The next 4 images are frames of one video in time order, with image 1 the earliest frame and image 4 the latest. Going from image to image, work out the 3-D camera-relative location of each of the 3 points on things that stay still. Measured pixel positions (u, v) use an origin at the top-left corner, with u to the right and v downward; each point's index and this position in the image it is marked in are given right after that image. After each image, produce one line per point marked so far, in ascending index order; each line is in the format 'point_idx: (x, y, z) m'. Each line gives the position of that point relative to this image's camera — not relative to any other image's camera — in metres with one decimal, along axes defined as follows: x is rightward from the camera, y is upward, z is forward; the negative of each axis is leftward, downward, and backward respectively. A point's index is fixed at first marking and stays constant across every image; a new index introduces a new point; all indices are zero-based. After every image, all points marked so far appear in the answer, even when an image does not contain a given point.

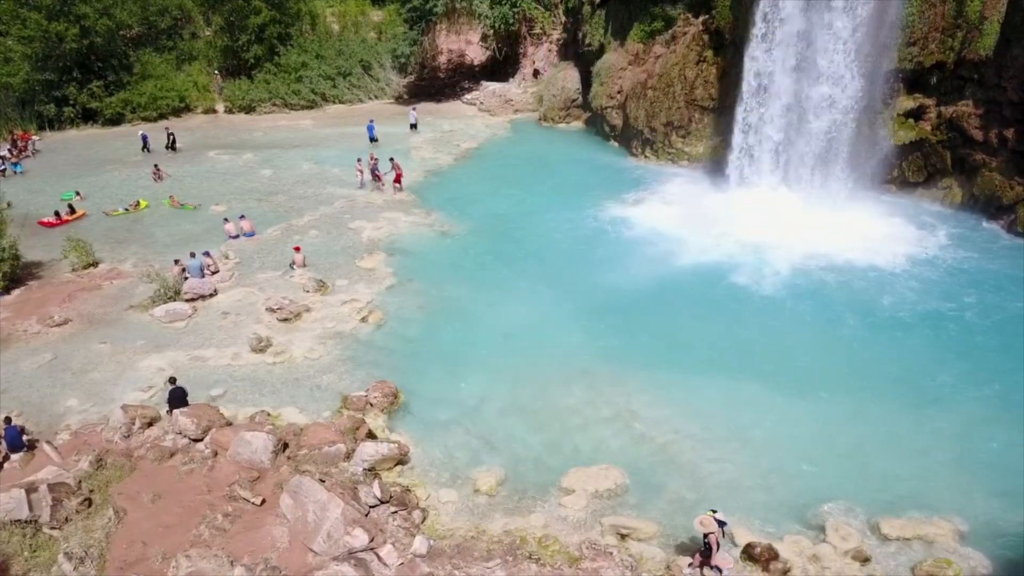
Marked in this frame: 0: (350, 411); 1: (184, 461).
0: (-3.7, -2.8, +16.4) m
1: (-6.7, -3.6, +14.8) m
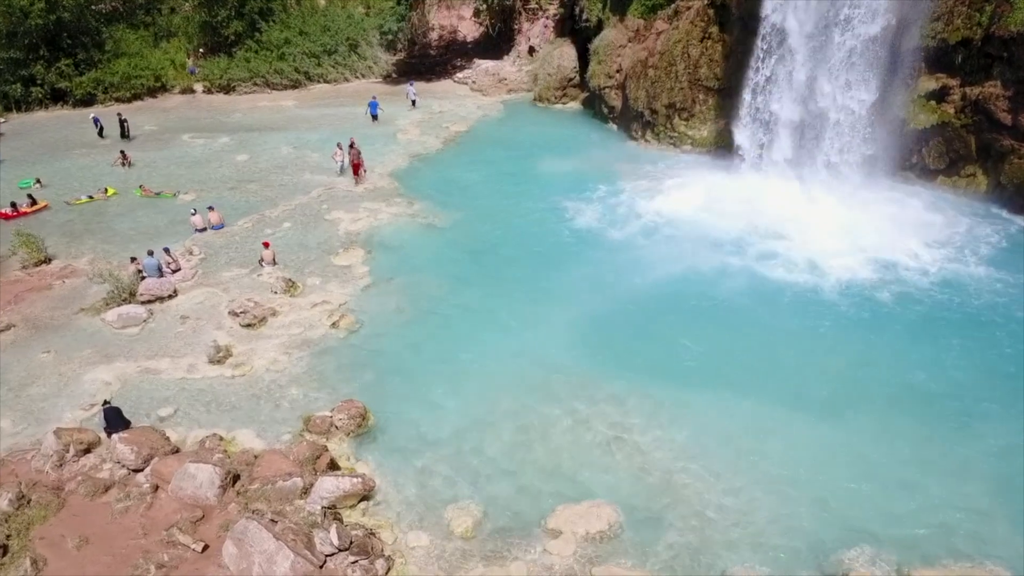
0: (-4.1, -3.0, +14.7) m
1: (-7.1, -3.8, +13.1) m
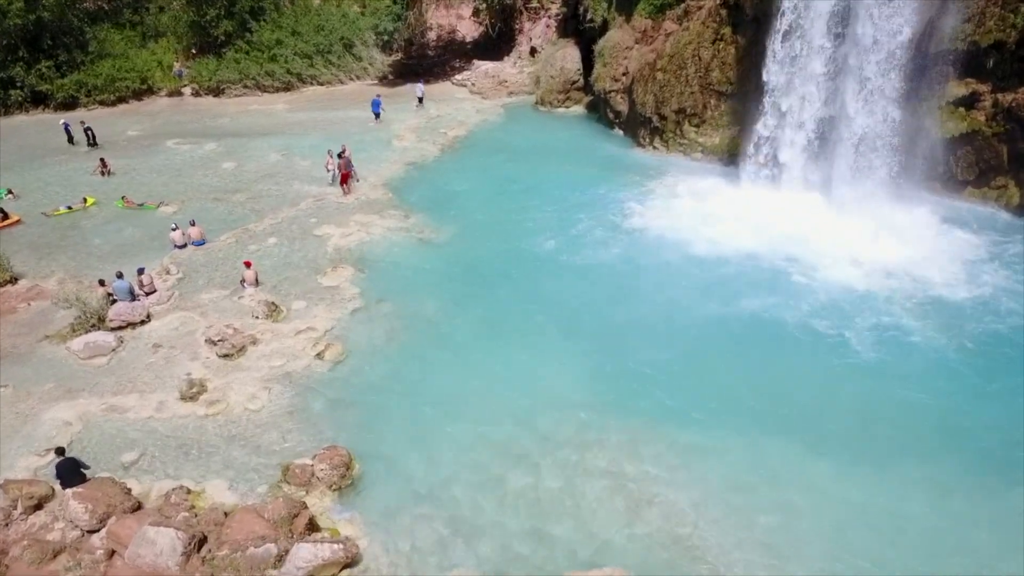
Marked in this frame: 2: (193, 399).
0: (-4.0, -3.6, +13.2) m
1: (-7.1, -4.4, +11.6) m
2: (-6.8, -2.4, +15.5) m
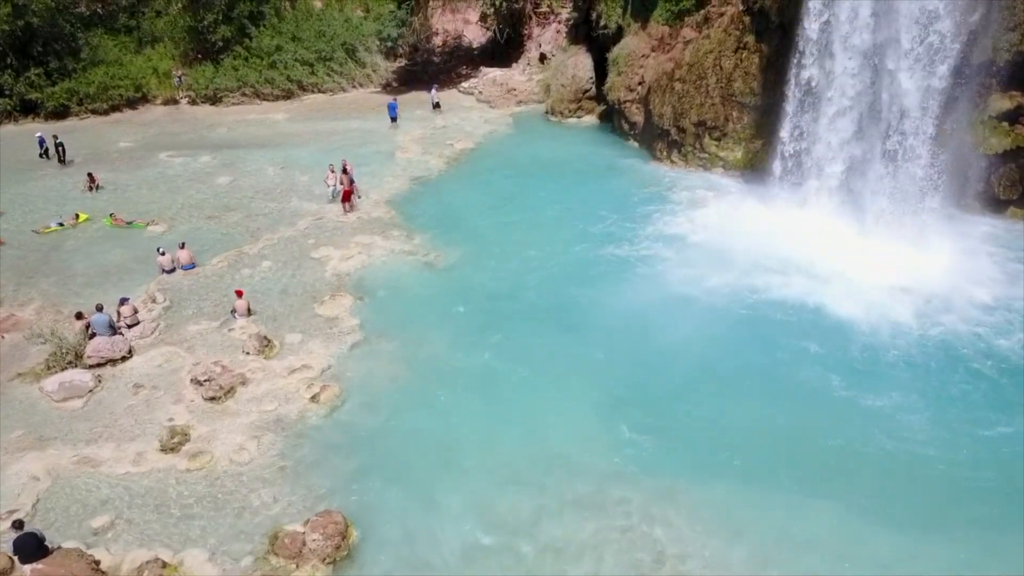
0: (-3.8, -4.4, +11.7) m
1: (-6.8, -5.2, +10.1) m
2: (-6.5, -3.1, +14.1) m
